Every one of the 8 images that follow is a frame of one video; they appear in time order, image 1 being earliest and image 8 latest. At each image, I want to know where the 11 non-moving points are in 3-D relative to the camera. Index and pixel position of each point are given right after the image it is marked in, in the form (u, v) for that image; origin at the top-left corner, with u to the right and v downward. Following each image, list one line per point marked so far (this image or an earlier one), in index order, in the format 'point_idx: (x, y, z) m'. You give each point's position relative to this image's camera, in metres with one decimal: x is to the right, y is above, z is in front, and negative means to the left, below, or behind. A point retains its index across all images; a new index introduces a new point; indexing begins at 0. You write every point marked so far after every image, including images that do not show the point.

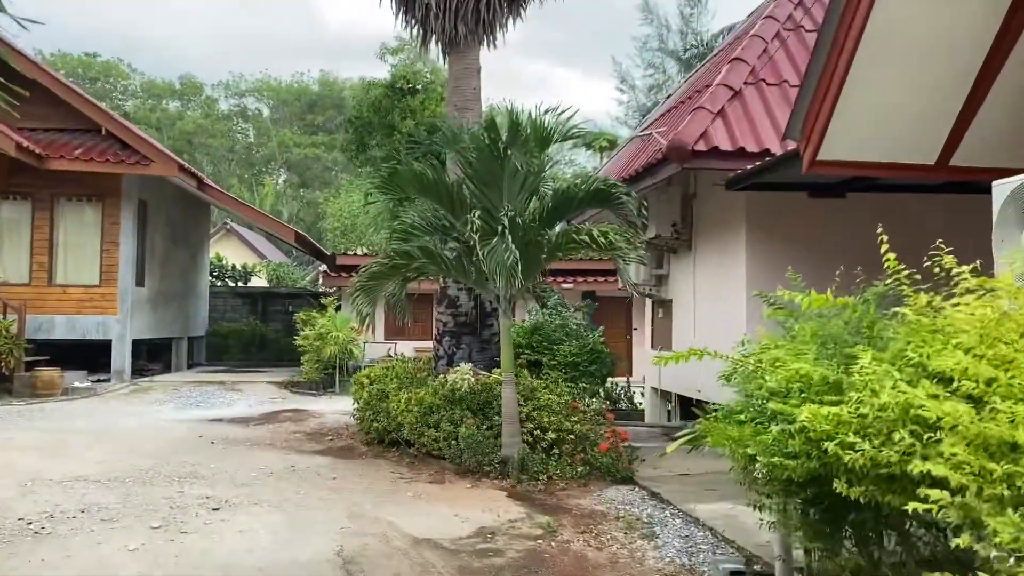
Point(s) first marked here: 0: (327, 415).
0: (-2.4, -1.7, +11.7) m
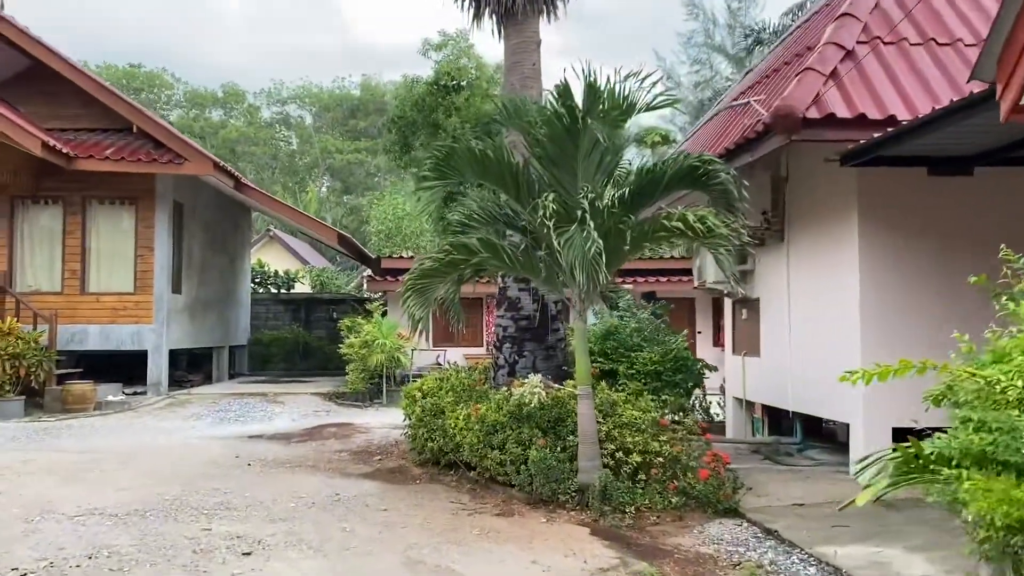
0: (-1.7, -1.7, +10.7) m
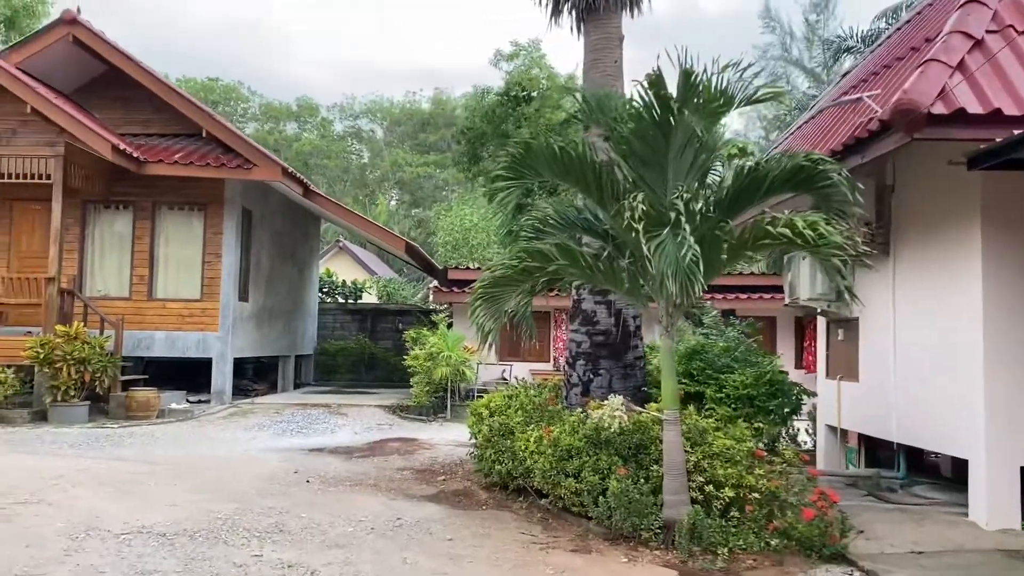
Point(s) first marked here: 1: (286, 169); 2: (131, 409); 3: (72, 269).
0: (-0.8, -1.8, +10.2) m
1: (-3.1, +1.6, +12.1) m
2: (-5.0, -1.6, +11.6) m
3: (-6.5, +0.3, +13.2) m
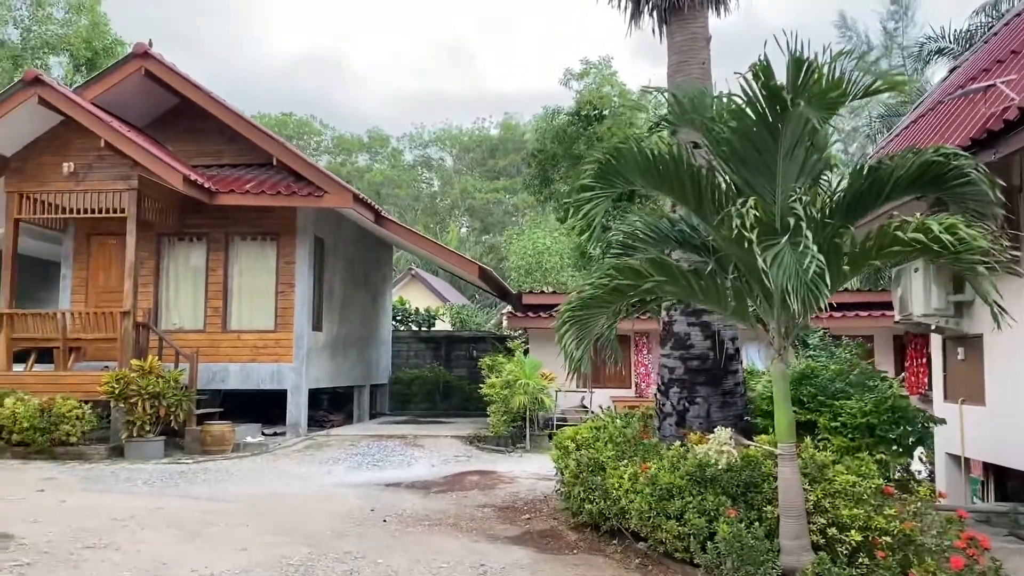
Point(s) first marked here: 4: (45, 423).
0: (+0.1, -2.1, +9.7) m
1: (-2.1, +1.3, +11.9) m
2: (-3.9, -2.0, +11.4) m
3: (-5.4, -0.2, +13.1) m
4: (-5.8, -1.7, +10.9) m
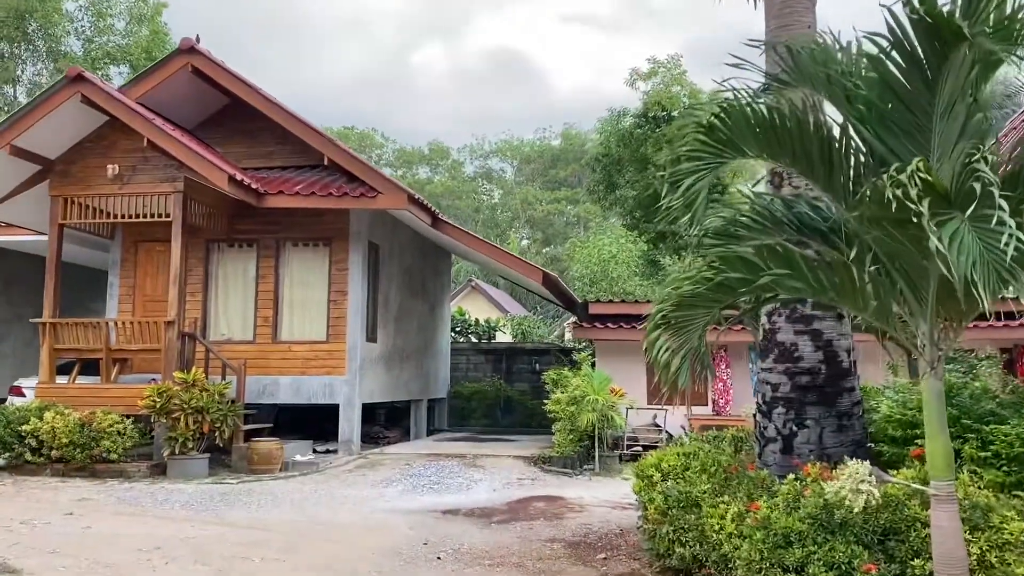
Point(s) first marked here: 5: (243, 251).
0: (+0.8, -2.2, +8.7) m
1: (-1.3, +1.2, +11.1) m
2: (-3.1, -2.1, +10.6) m
3: (-4.5, -0.3, +12.5) m
4: (-5.0, -1.8, +10.3) m
5: (-3.8, +0.5, +12.7) m
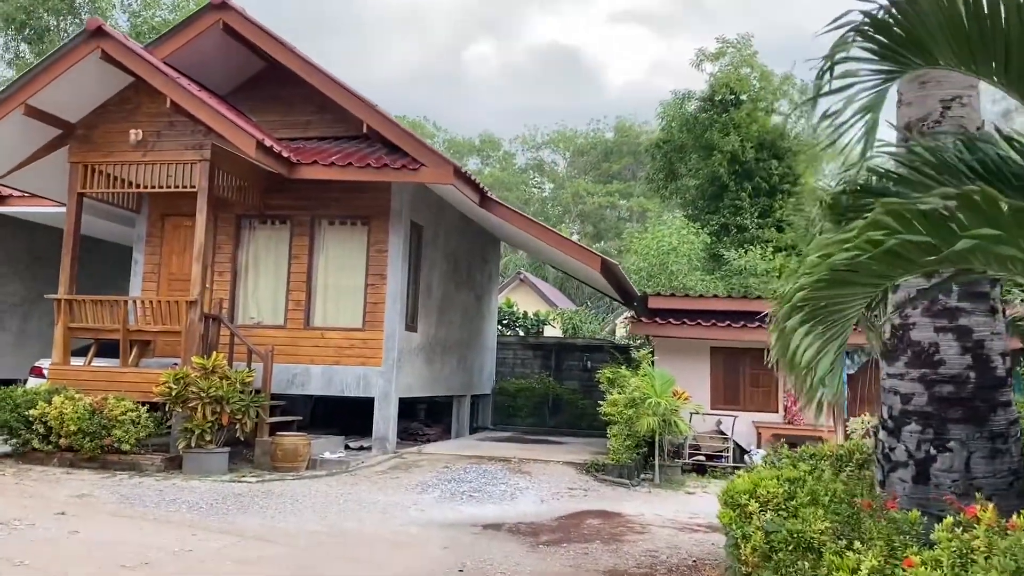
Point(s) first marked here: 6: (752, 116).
0: (+1.2, -2.0, +7.5) m
1: (-0.6, +1.3, +10.0) m
2: (-2.6, -1.8, +9.6) m
3: (-3.8, -0.1, +11.6) m
4: (-4.4, -1.5, +9.4) m
5: (-3.1, +0.8, +11.7) m
6: (+5.1, +3.7, +18.9) m
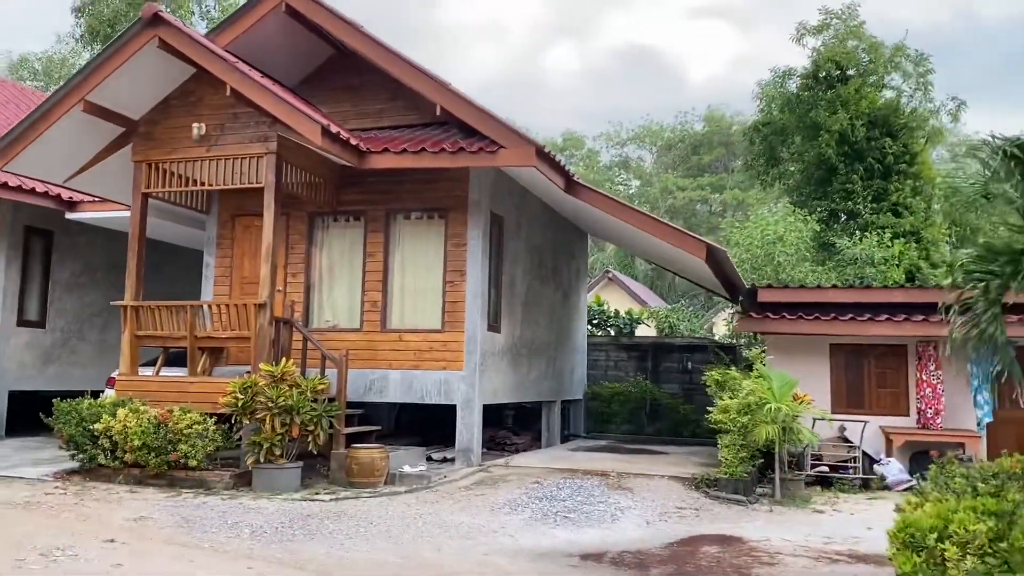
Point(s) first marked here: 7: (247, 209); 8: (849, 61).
0: (+2.0, -1.9, +6.3) m
1: (+0.3, +1.4, +9.0) m
2: (-1.6, -1.8, +8.8) m
3: (-2.6, -0.1, +10.9) m
4: (-3.5, -1.5, +8.8) m
5: (-2.0, +0.8, +10.9) m
6: (+6.8, +3.8, +17.3) m
7: (-3.4, +1.0, +11.2) m
8: (+5.8, +4.4, +15.8) m
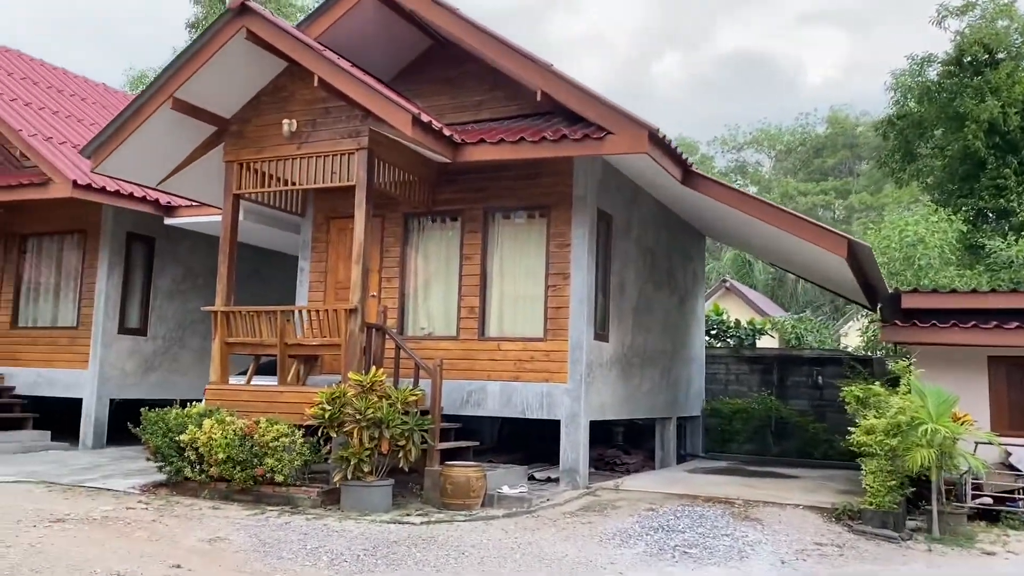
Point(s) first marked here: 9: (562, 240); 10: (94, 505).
0: (+2.6, -1.9, +5.1) m
1: (+1.3, +1.4, +8.0) m
2: (-0.6, -1.9, +8.1) m
3: (-1.4, -0.2, +10.3) m
4: (-2.5, -1.6, +8.3) m
5: (-0.8, +0.7, +10.3) m
6: (+8.8, +3.7, +15.5) m
7: (-2.1, +0.9, +10.7) m
8: (+7.6, +4.3, +14.2) m
9: (+0.6, +0.5, +9.5) m
10: (-3.7, -1.9, +7.7) m
